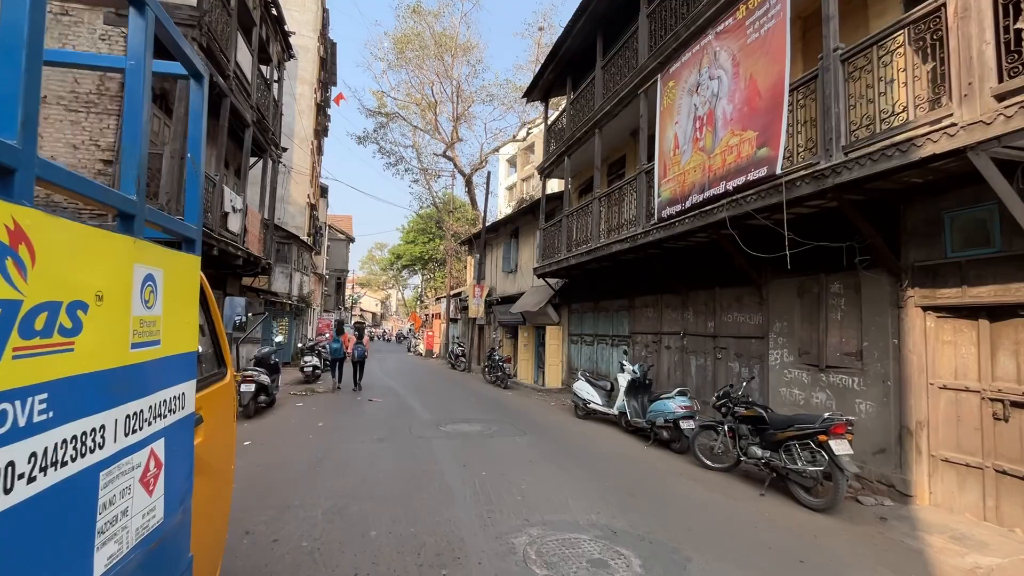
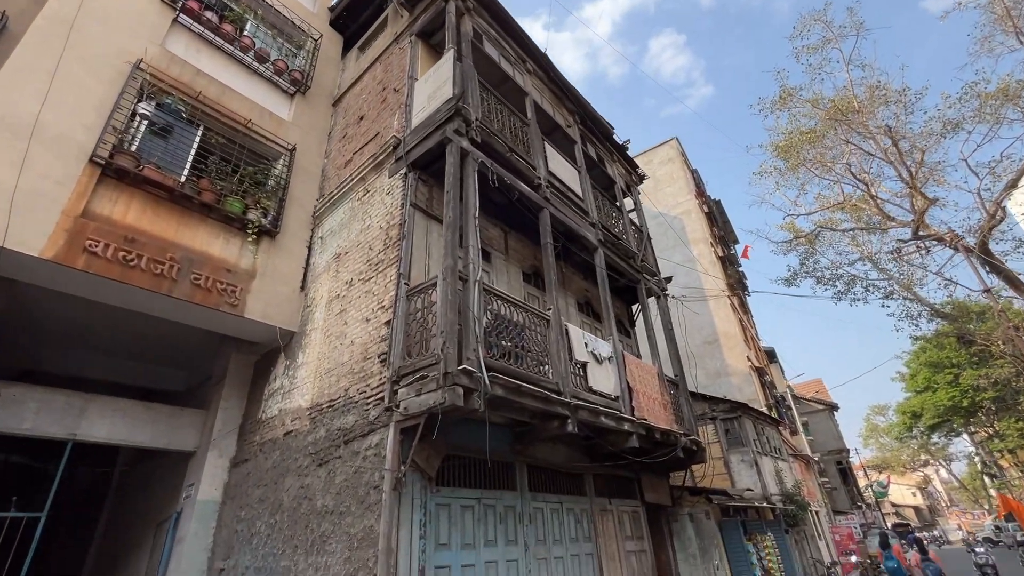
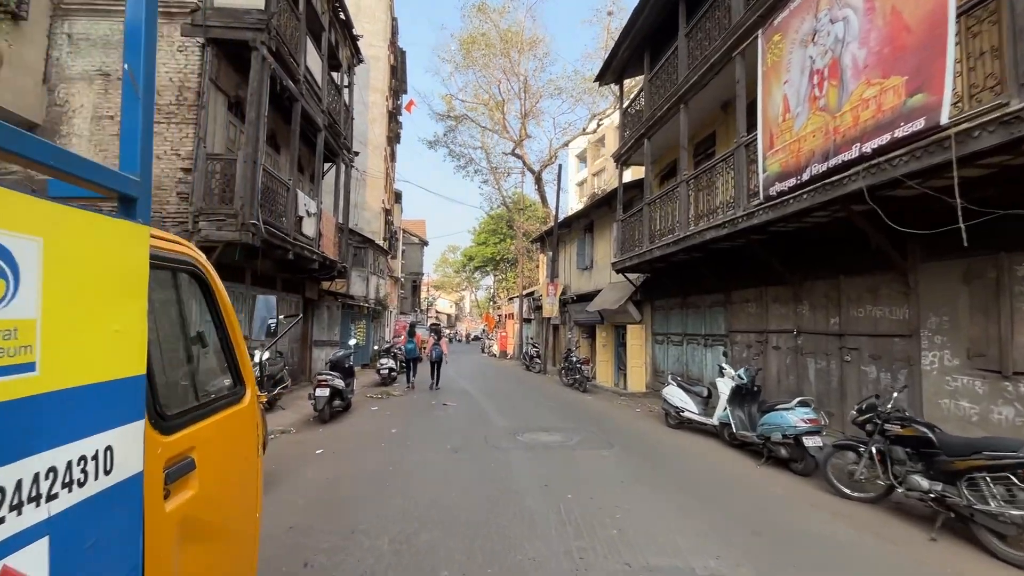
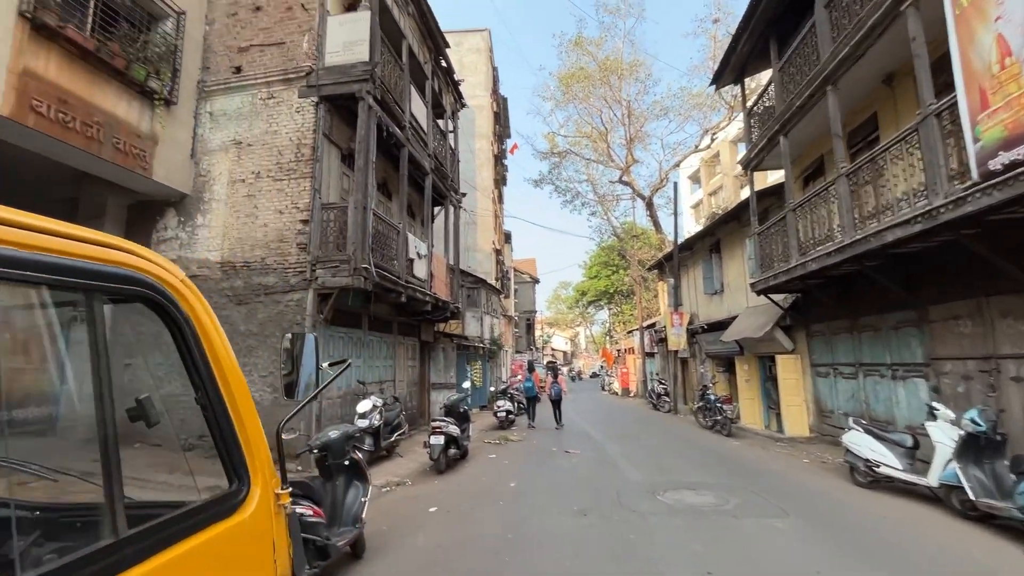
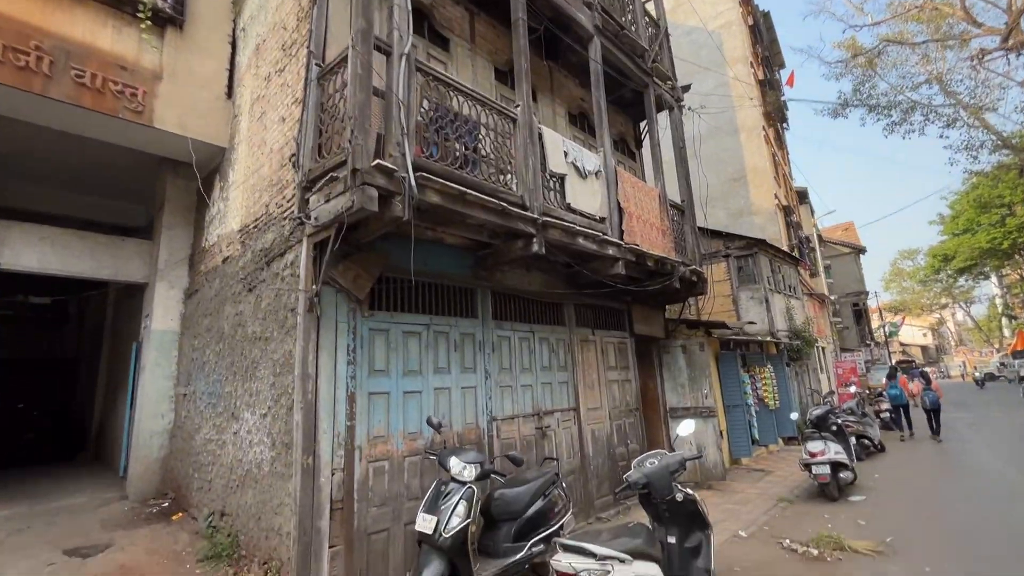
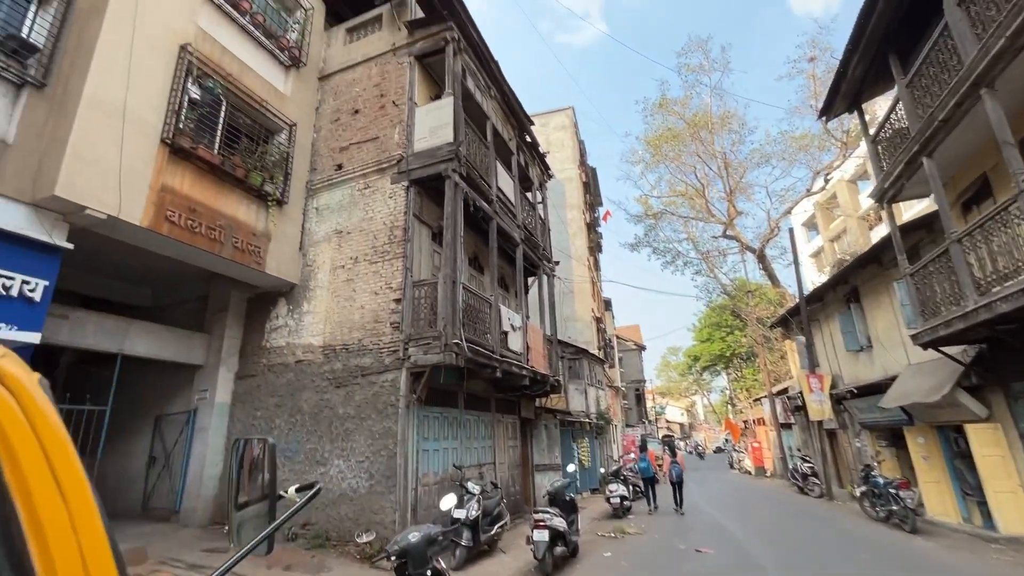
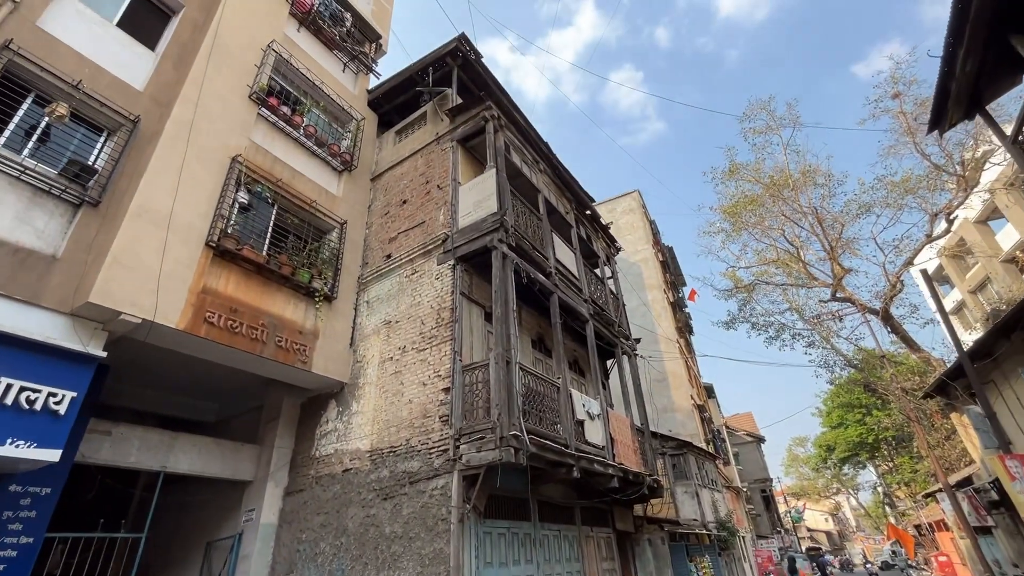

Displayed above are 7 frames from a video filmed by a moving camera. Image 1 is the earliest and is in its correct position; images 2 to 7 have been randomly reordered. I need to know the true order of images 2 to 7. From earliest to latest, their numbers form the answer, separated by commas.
3, 4, 6, 7, 2, 5
